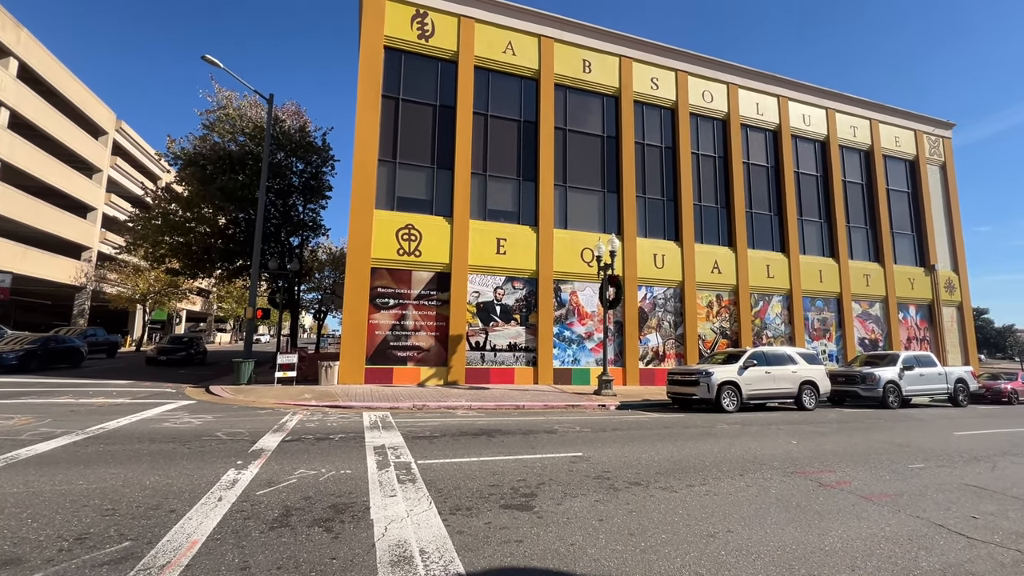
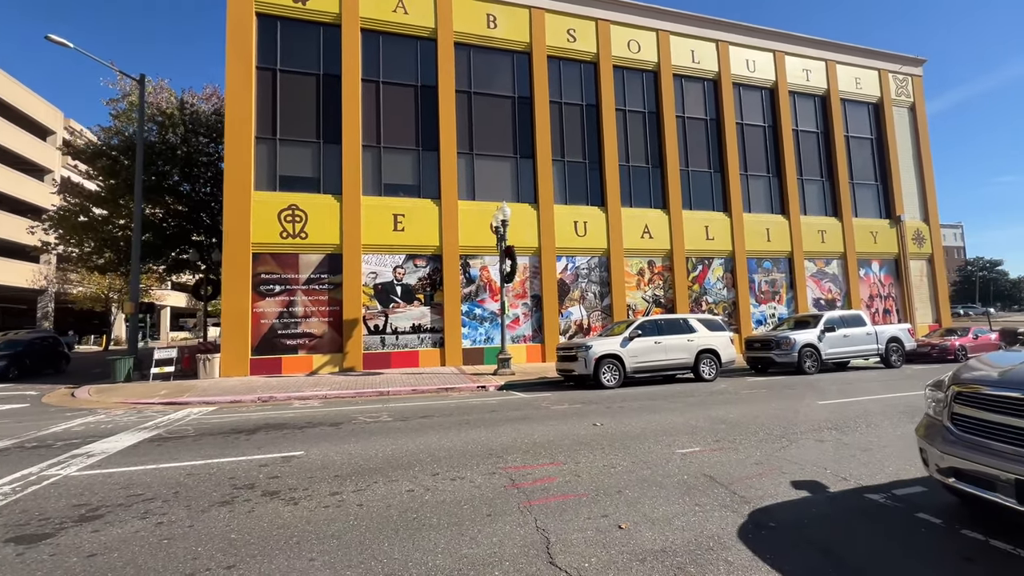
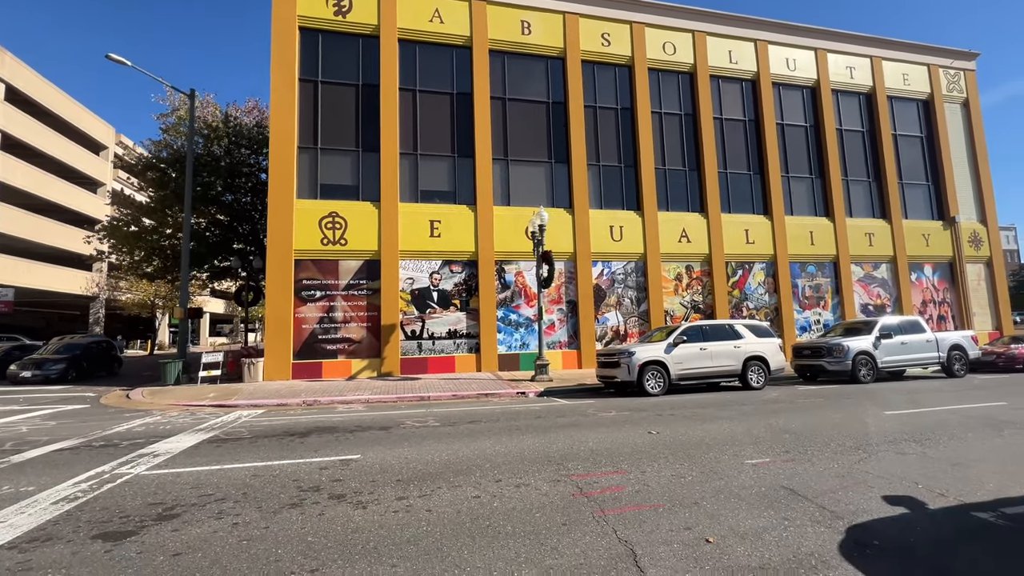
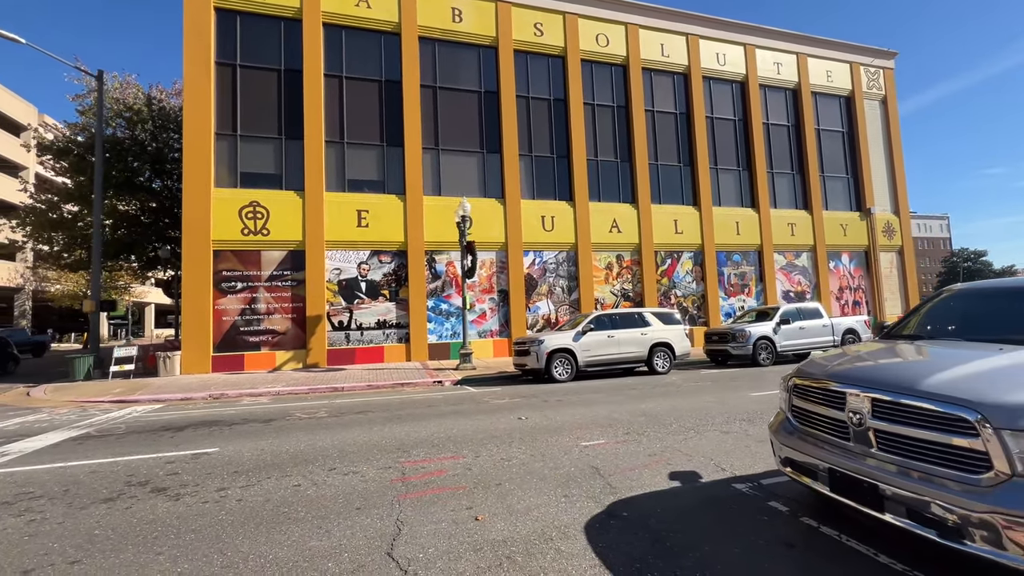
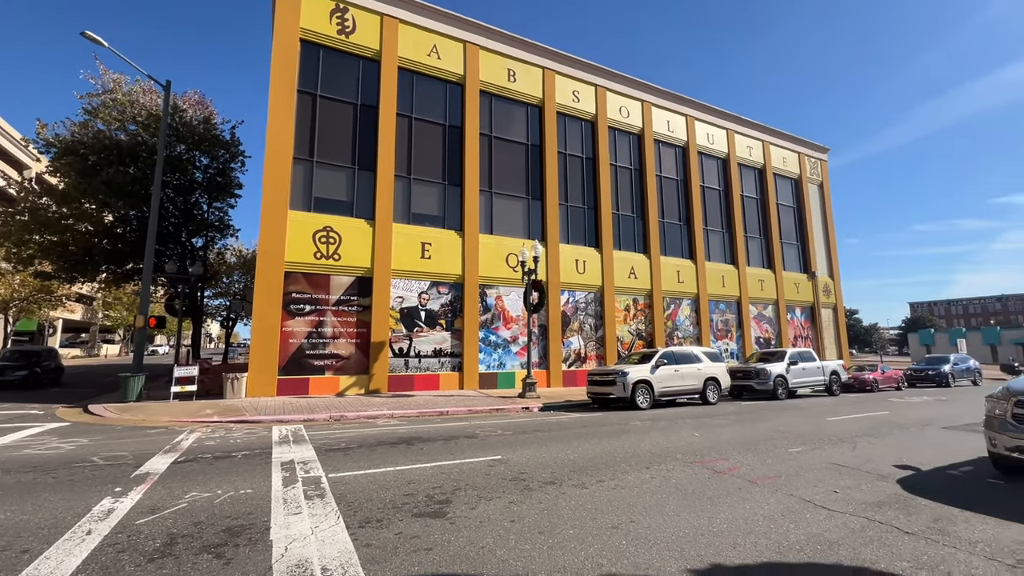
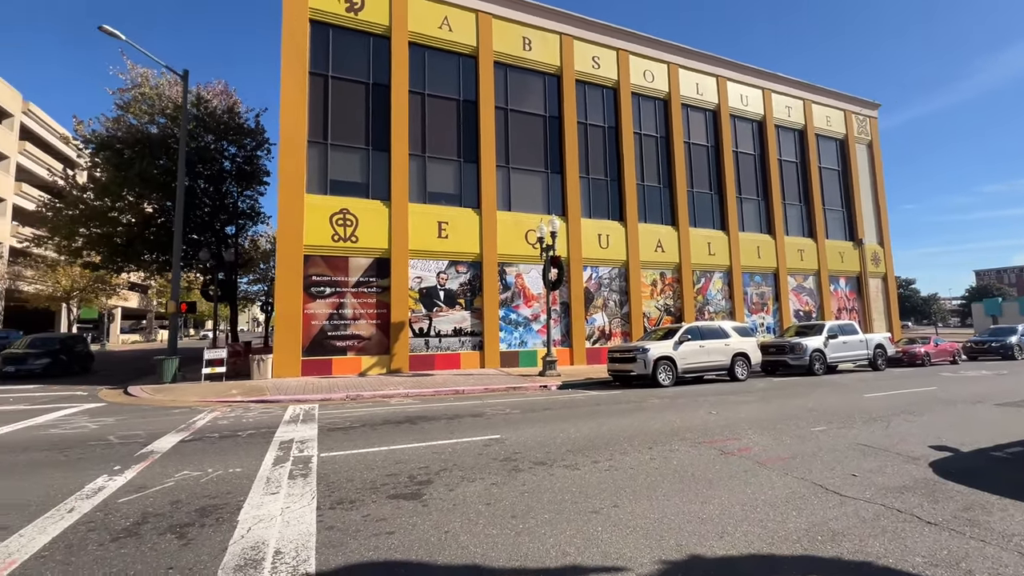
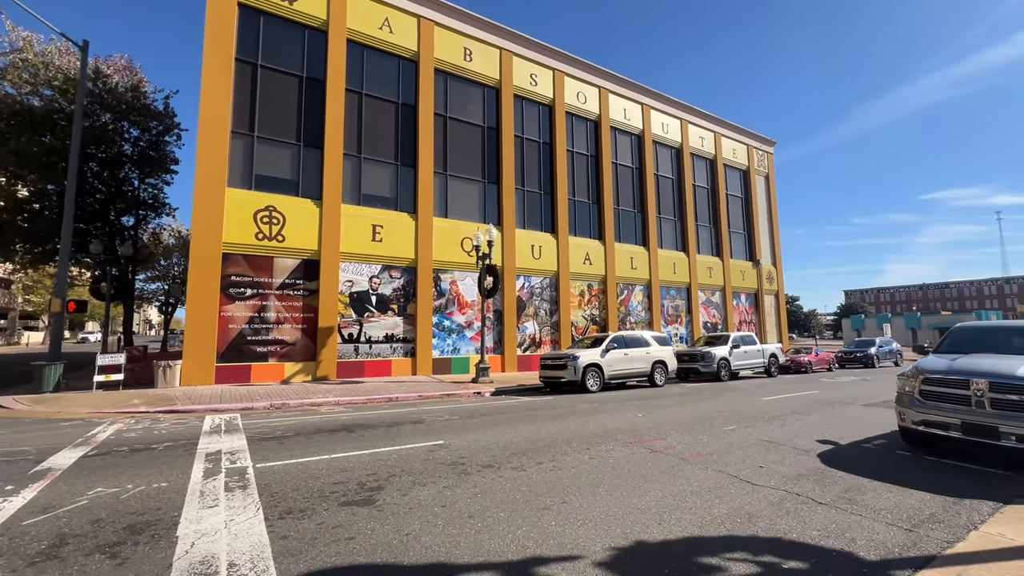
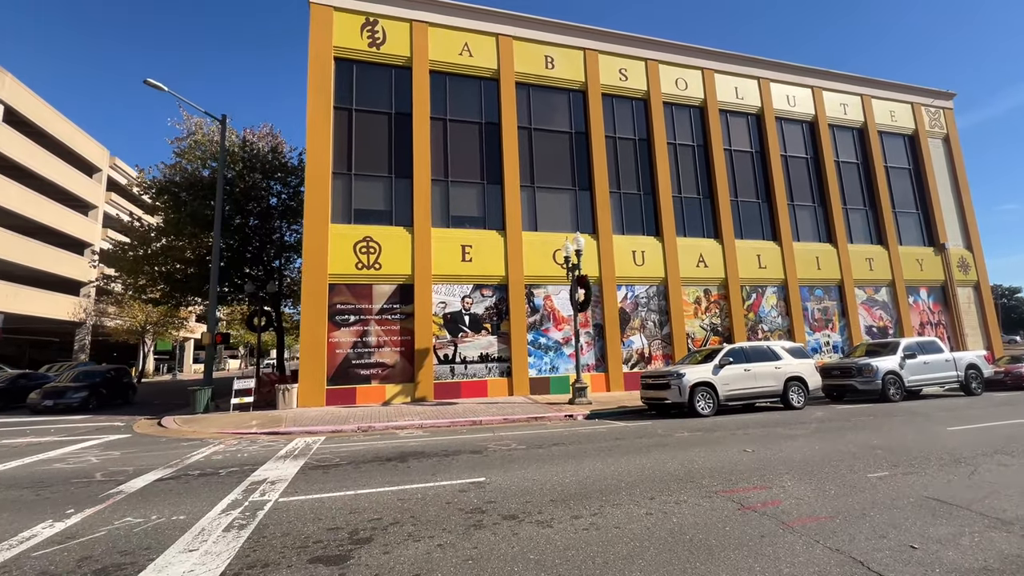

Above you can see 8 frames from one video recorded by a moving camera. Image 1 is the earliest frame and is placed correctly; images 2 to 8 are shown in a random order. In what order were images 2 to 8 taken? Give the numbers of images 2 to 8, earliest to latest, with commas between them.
5, 7, 6, 8, 3, 2, 4
